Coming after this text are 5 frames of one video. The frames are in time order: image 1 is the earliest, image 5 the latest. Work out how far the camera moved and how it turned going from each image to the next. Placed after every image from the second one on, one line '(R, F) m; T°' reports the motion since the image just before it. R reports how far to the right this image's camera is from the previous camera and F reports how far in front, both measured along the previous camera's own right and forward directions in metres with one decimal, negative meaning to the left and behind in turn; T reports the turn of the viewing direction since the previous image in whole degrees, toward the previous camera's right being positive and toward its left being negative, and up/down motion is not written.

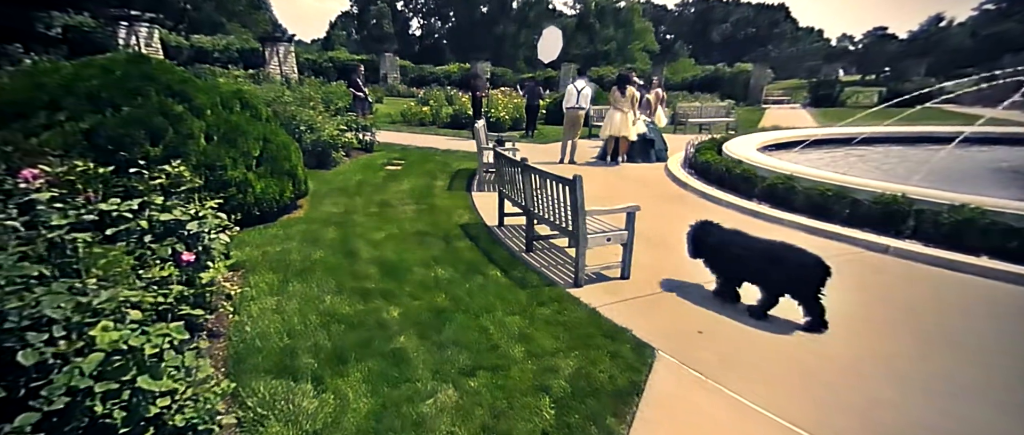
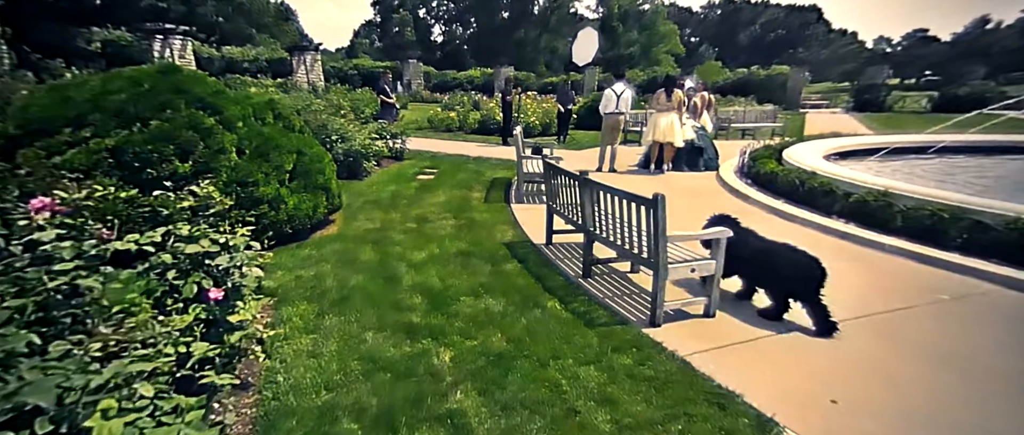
(-0.2, +0.3) m; -3°
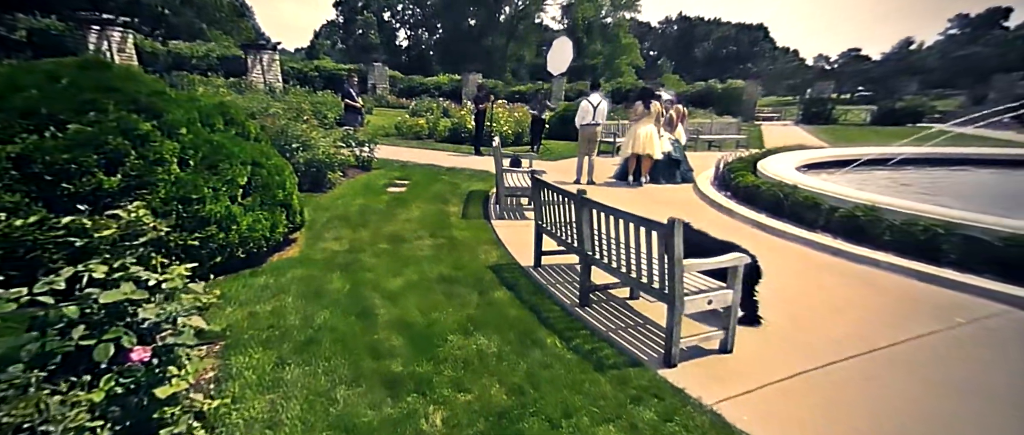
(-0.1, +0.3) m; +4°
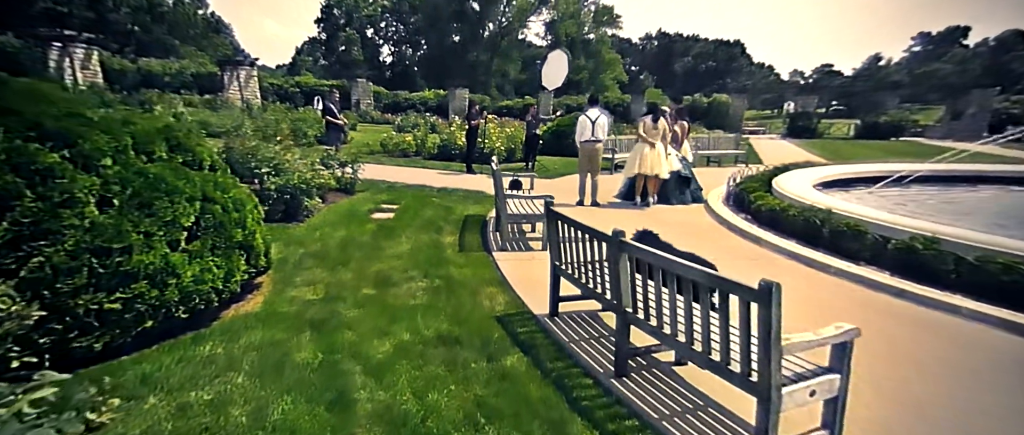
(-0.1, +0.5) m; +2°
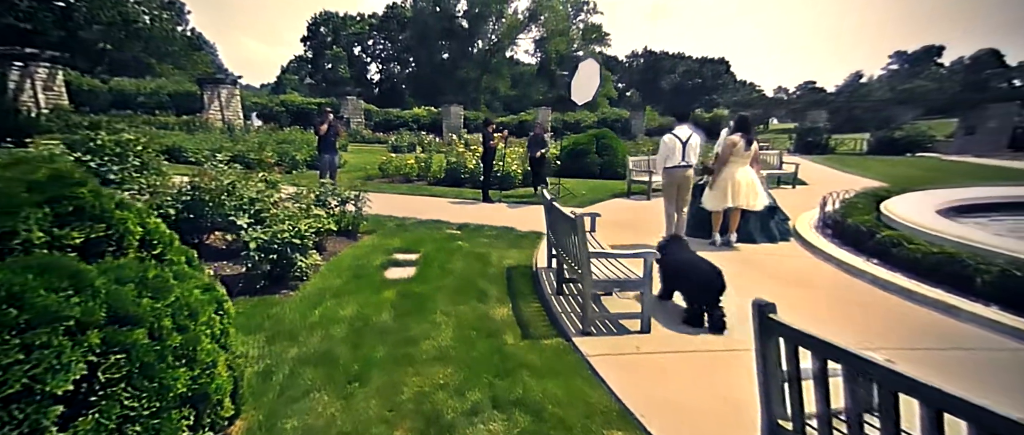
(-0.5, +1.2) m; +1°
